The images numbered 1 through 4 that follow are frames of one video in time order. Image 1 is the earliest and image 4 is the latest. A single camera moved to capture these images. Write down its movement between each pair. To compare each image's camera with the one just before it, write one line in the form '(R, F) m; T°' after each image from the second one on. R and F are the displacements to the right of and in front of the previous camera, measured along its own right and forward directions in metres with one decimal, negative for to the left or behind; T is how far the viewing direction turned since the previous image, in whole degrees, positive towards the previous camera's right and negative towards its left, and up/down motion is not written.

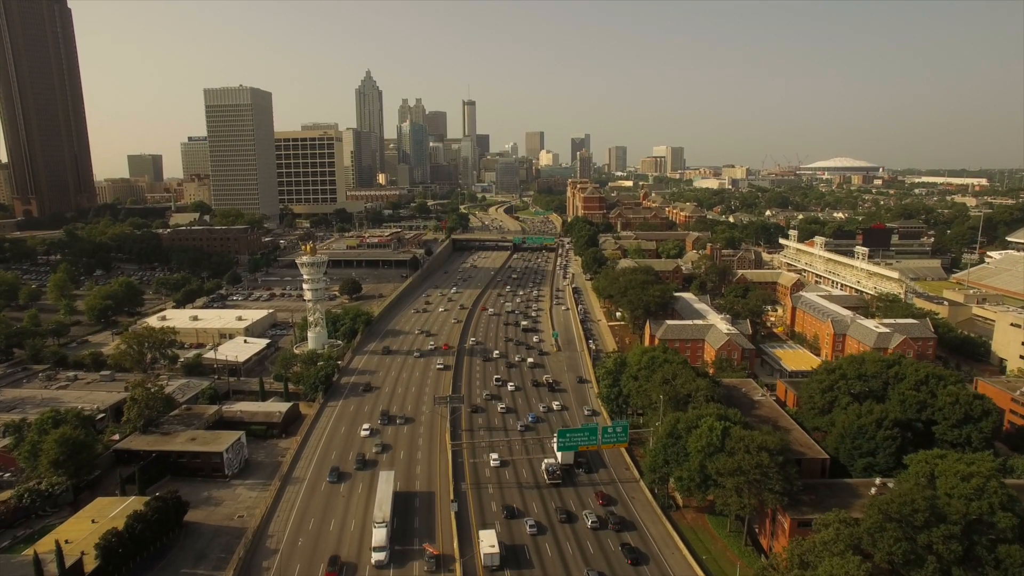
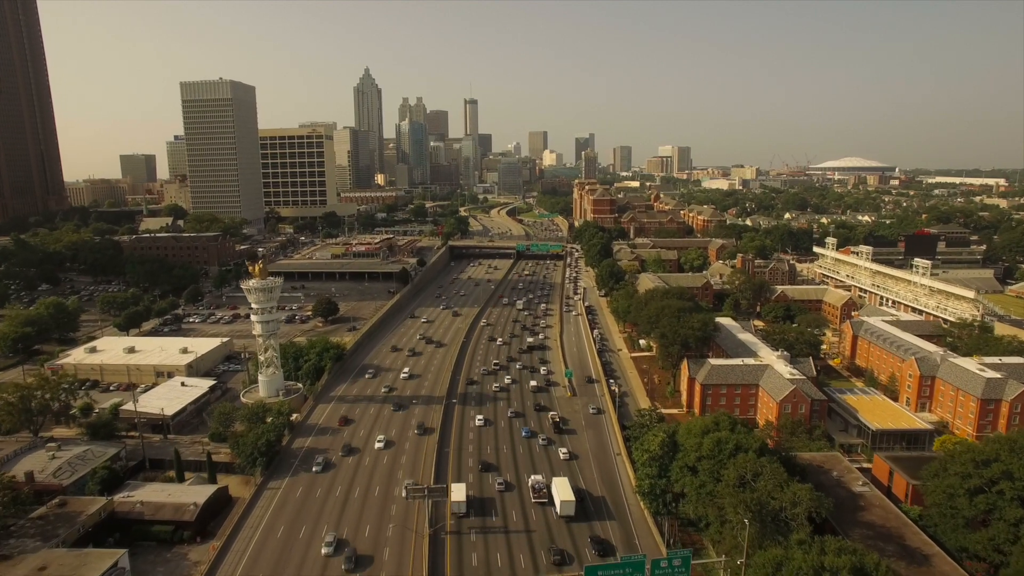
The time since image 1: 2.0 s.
(0.0, +13.5) m; 0°
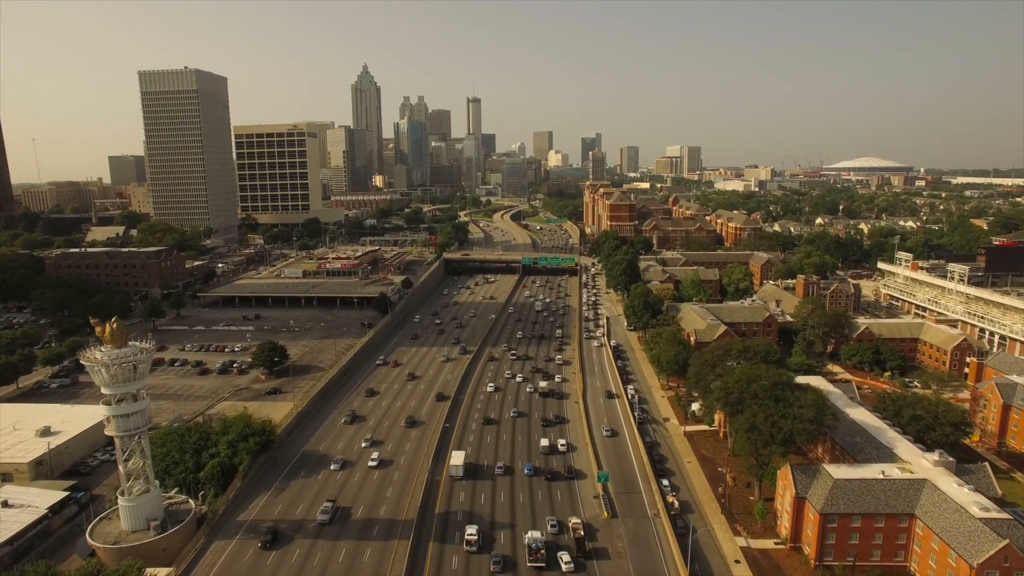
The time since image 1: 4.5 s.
(-0.1, +19.4) m; 0°
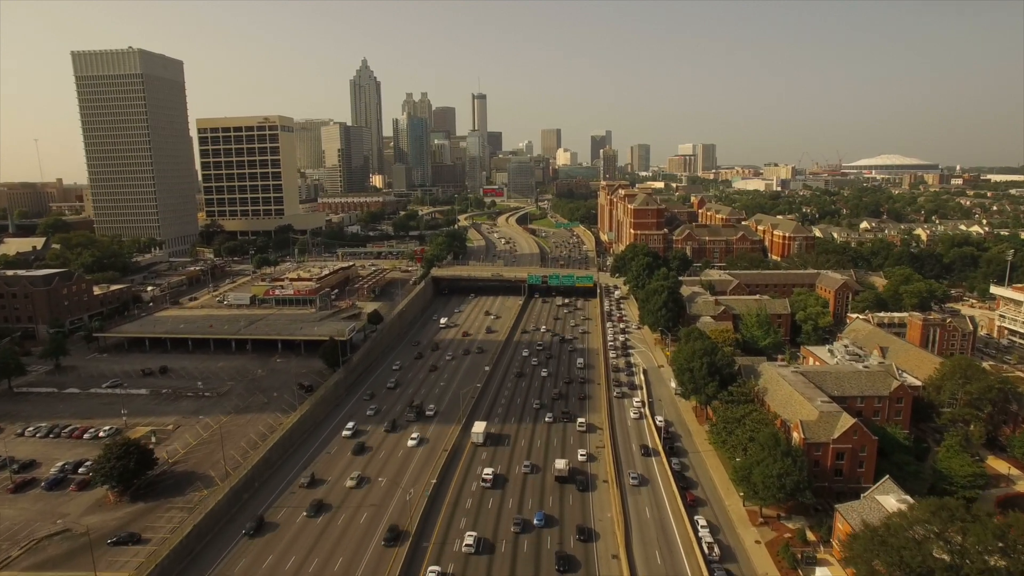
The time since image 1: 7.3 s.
(+0.6, +22.2) m; -1°
